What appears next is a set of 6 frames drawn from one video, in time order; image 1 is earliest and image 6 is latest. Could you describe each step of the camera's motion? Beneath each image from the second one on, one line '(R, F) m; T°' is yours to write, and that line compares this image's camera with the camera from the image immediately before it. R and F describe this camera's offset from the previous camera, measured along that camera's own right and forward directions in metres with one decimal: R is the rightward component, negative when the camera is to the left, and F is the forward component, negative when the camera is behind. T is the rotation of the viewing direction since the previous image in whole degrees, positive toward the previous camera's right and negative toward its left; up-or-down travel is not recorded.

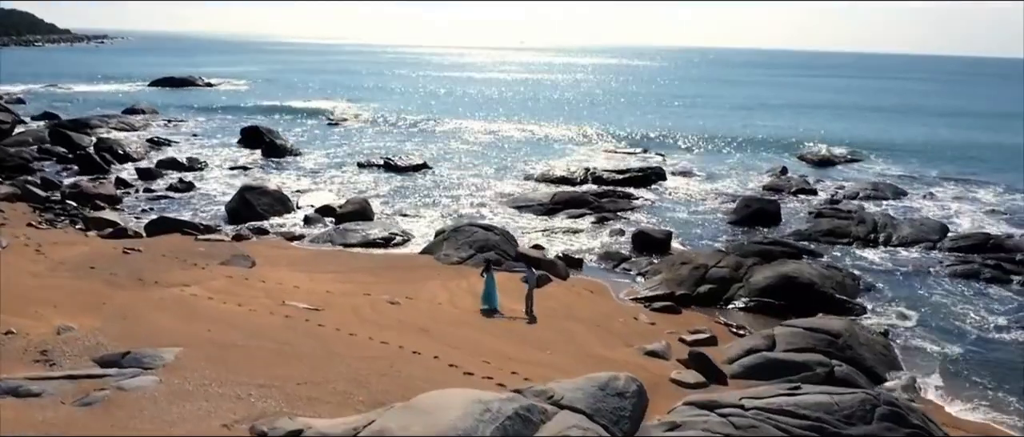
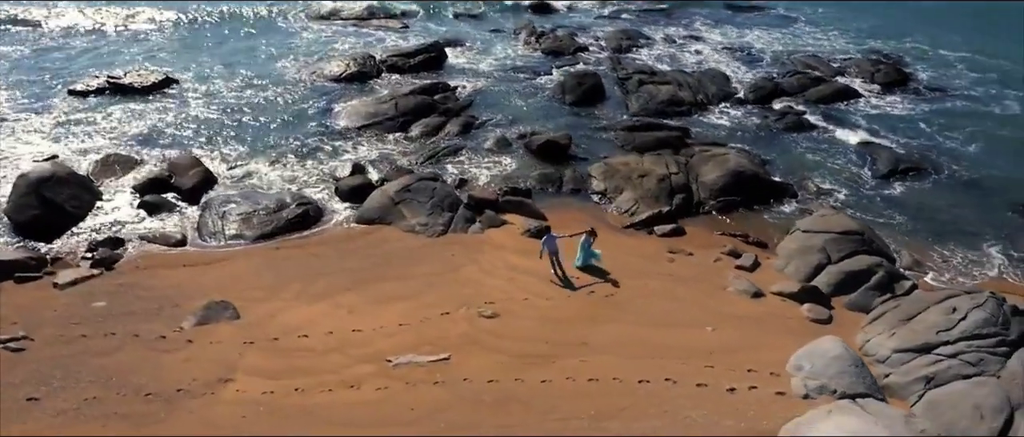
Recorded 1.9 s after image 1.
(-8.2, +4.5) m; +31°
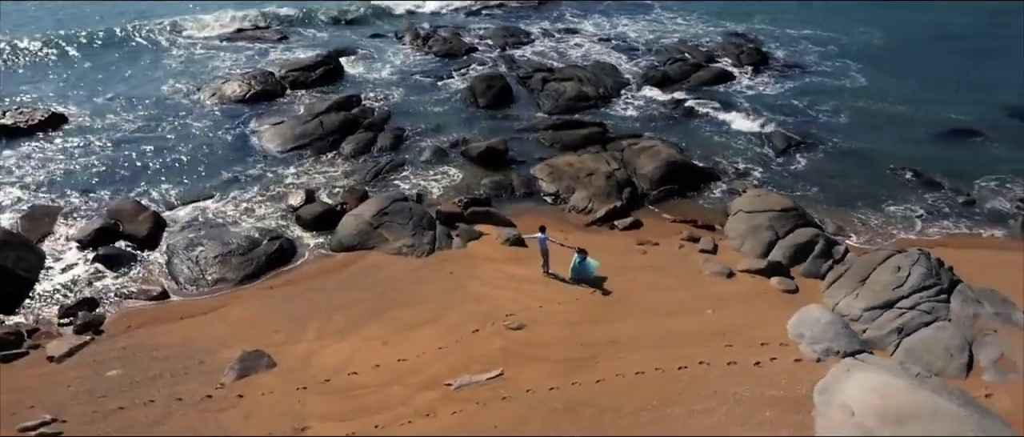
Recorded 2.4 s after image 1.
(-3.3, -0.5) m; +12°
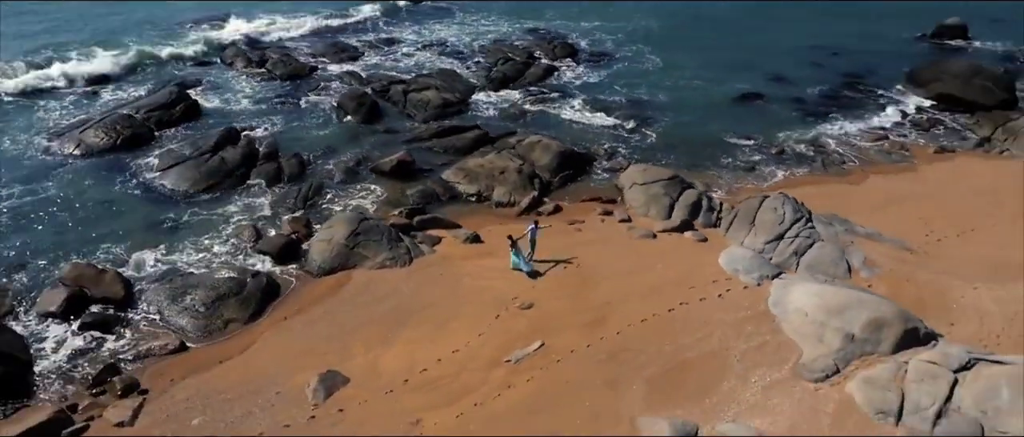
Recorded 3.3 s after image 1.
(-5.2, -1.9) m; +18°
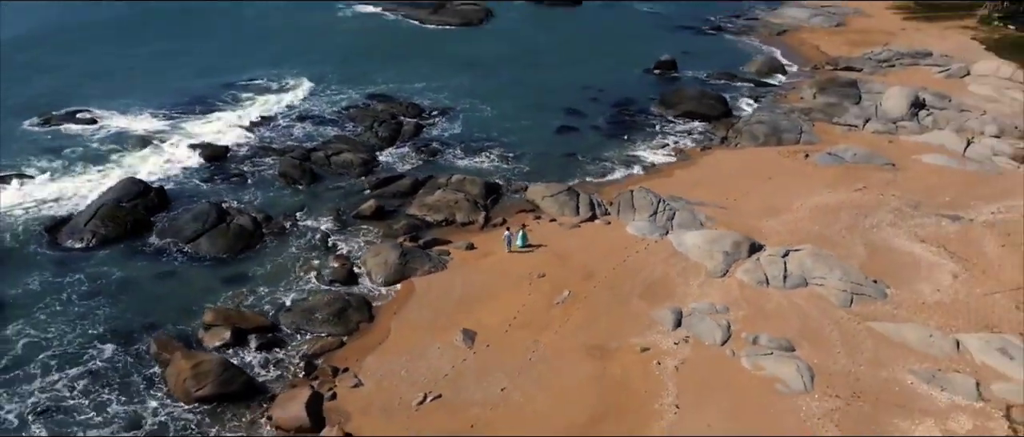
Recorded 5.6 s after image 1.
(-10.0, -8.0) m; +21°
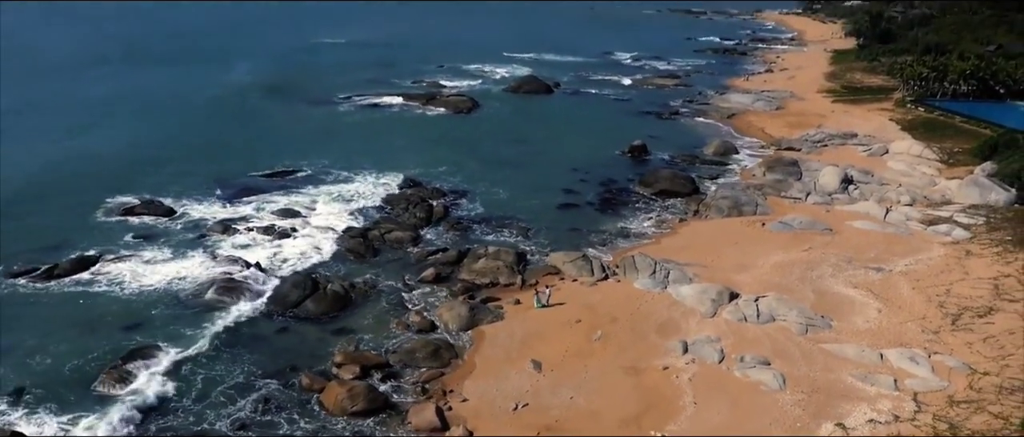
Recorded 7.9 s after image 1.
(-4.2, -8.9) m; +4°
